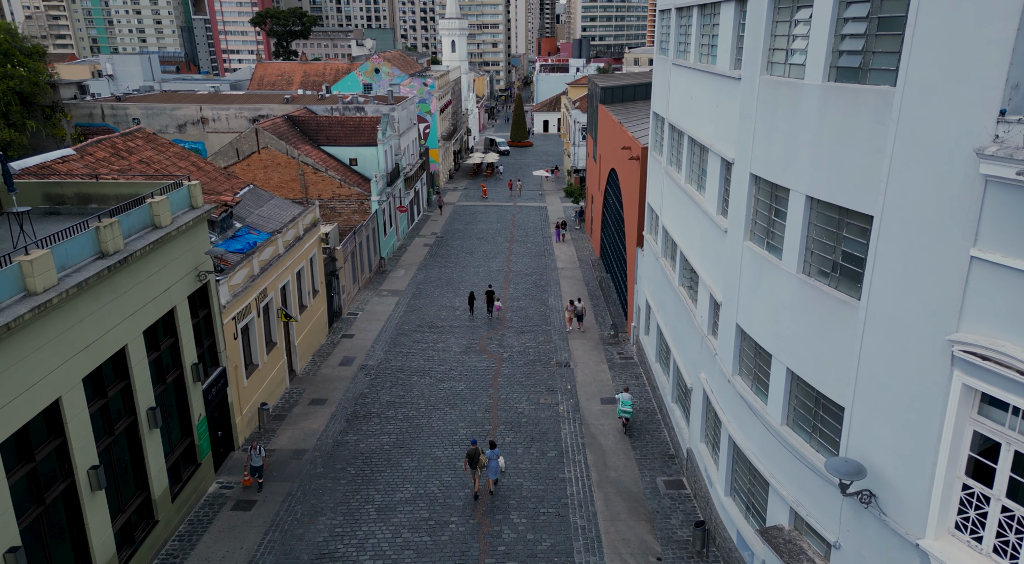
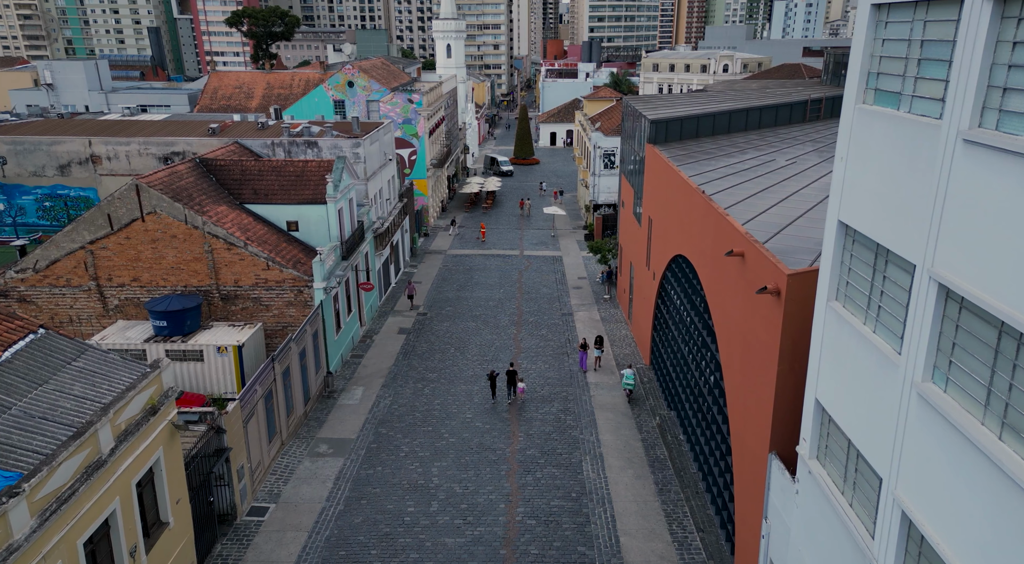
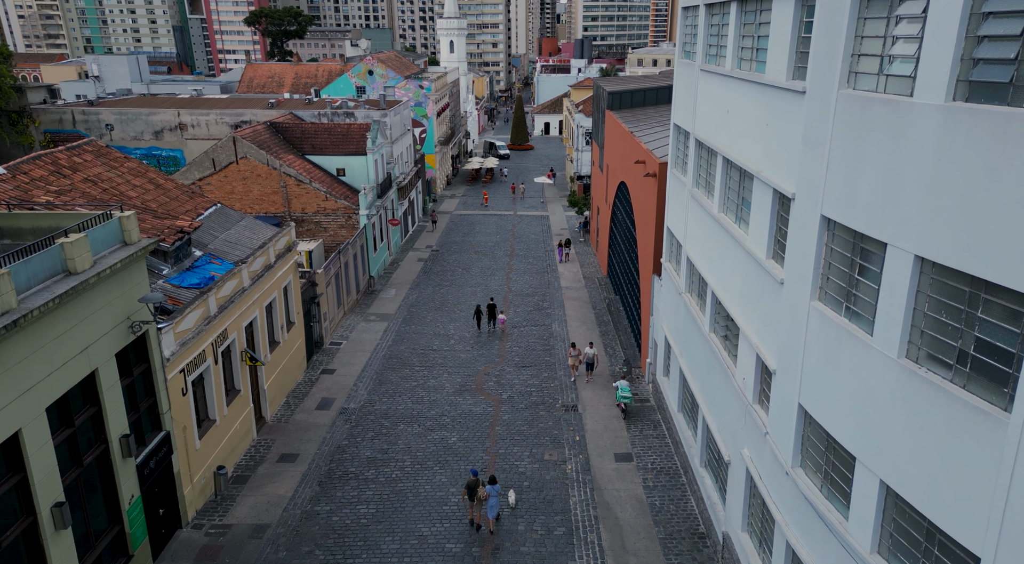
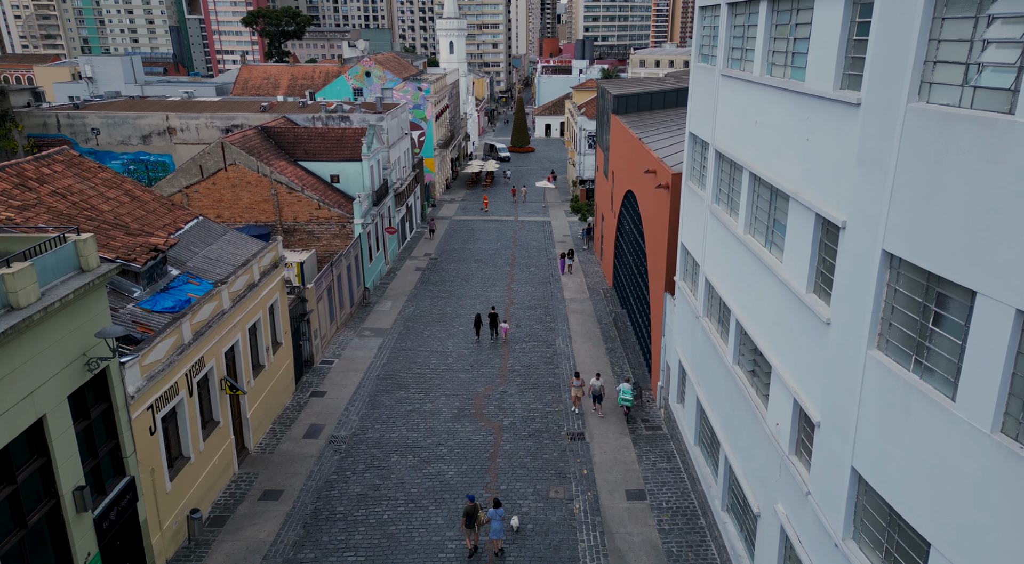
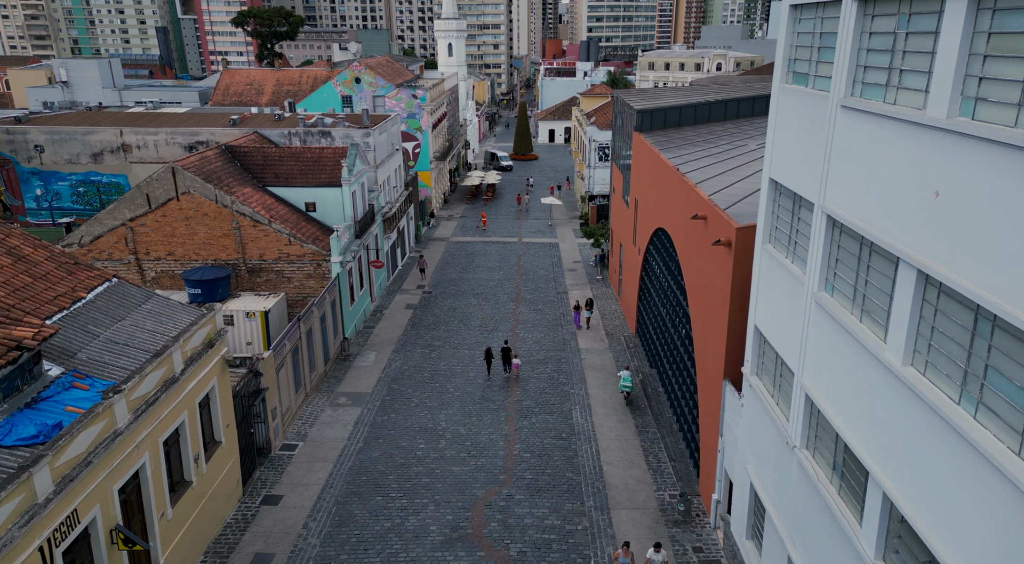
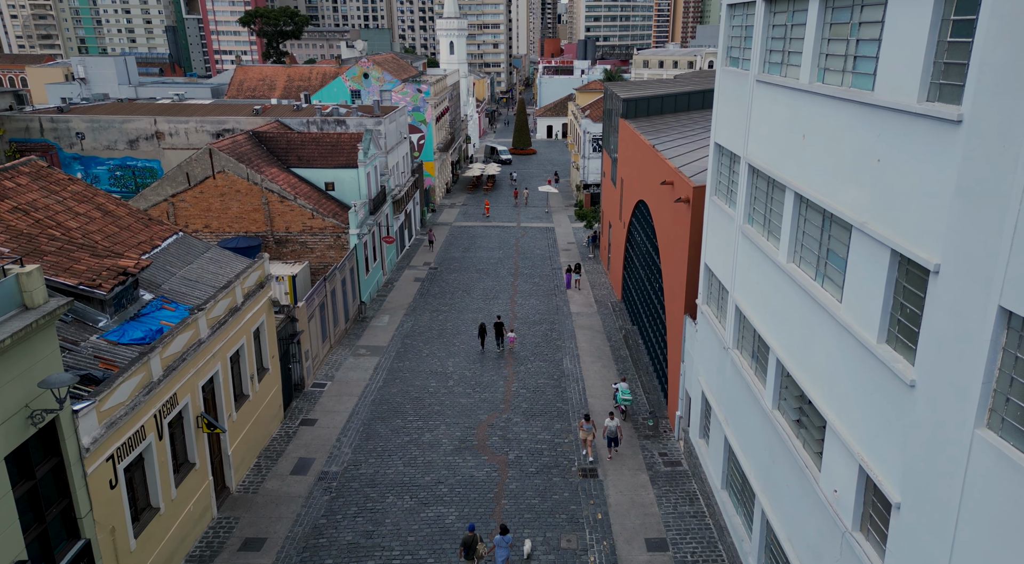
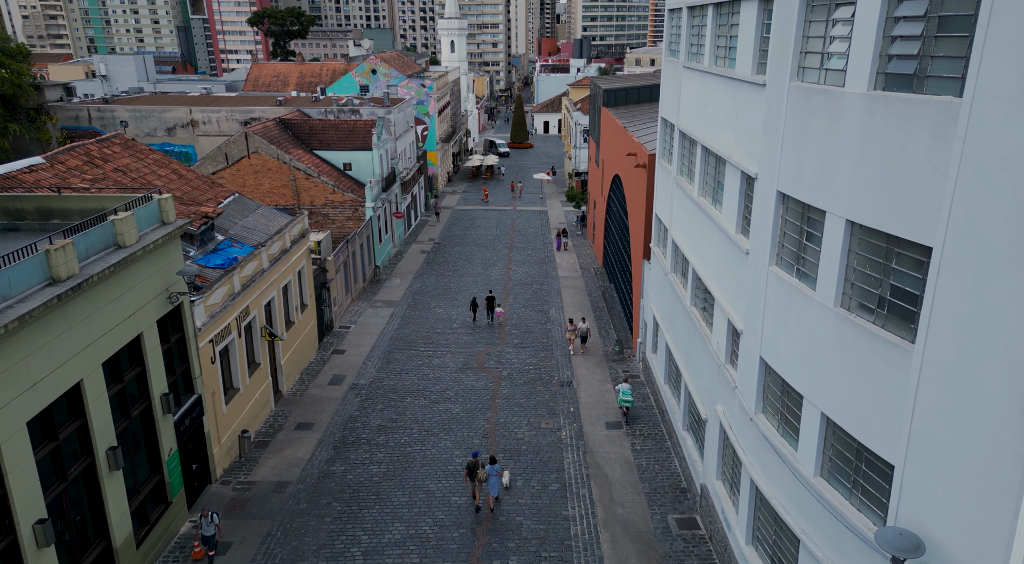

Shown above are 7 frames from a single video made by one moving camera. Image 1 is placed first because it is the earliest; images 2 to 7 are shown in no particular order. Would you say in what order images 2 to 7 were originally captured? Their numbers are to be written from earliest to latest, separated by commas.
7, 3, 4, 6, 5, 2
